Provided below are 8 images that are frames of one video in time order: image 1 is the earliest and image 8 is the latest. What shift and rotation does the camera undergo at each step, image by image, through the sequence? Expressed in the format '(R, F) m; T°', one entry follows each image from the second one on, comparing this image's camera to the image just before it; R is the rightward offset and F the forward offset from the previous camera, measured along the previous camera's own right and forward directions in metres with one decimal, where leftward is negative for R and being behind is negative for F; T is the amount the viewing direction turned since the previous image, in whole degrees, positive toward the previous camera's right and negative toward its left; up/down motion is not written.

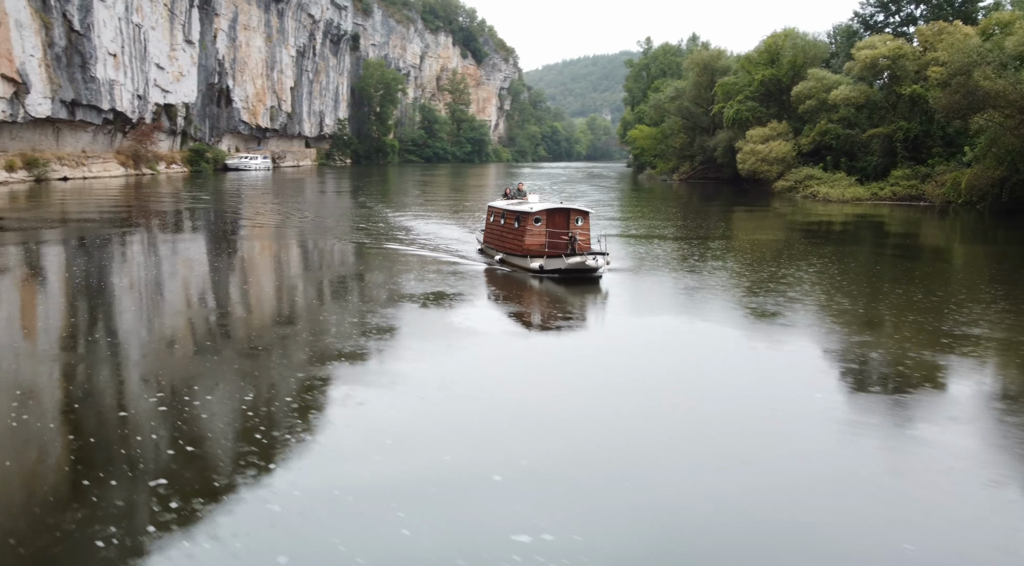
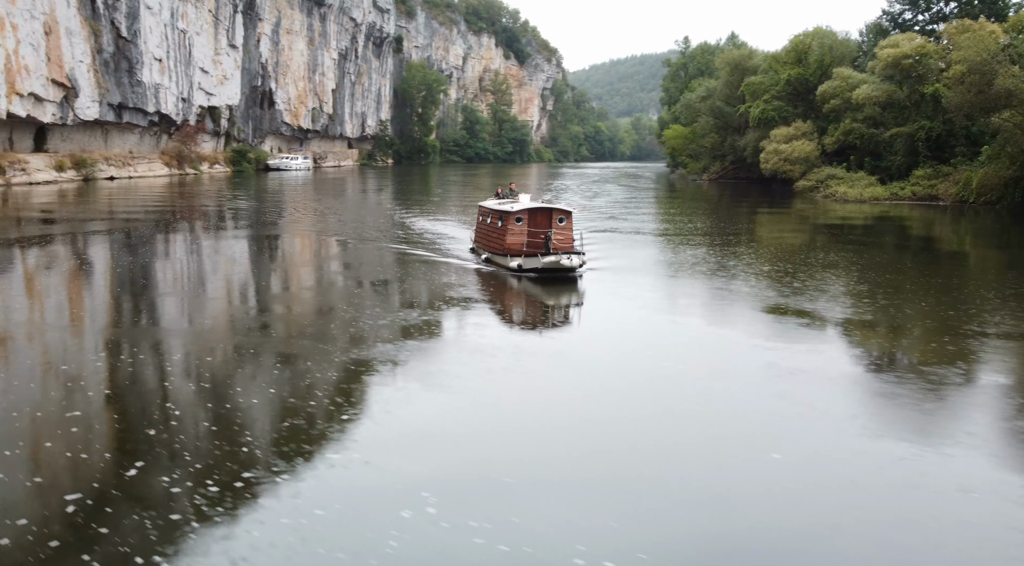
(+0.8, -0.4) m; -4°
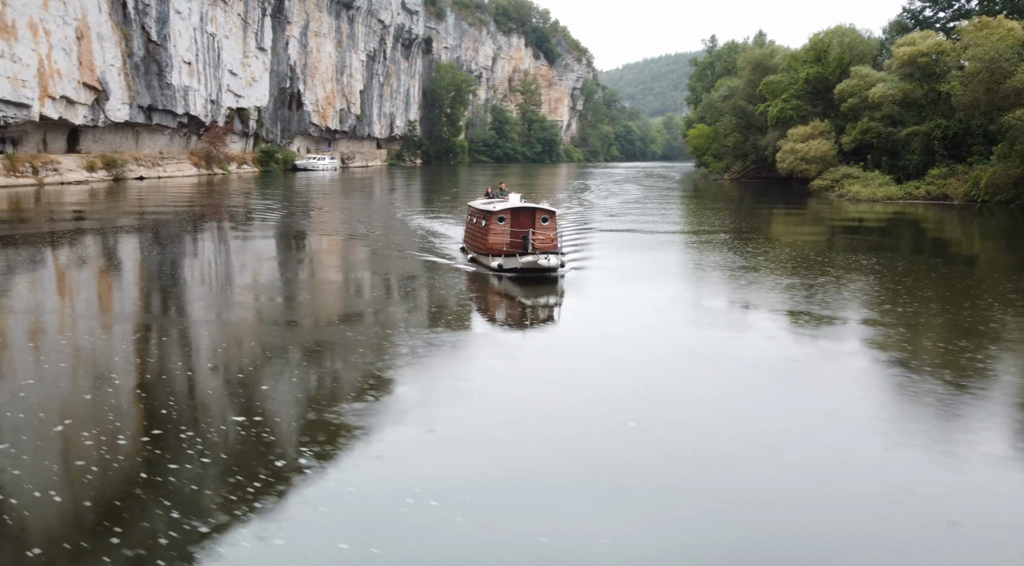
(+0.6, -0.2) m; -3°
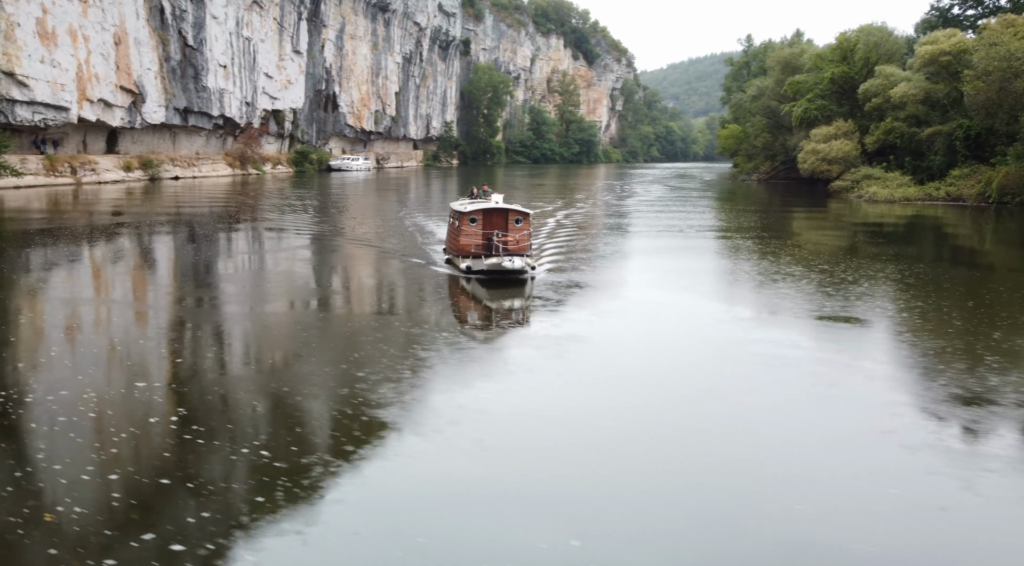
(+0.8, -0.2) m; -3°
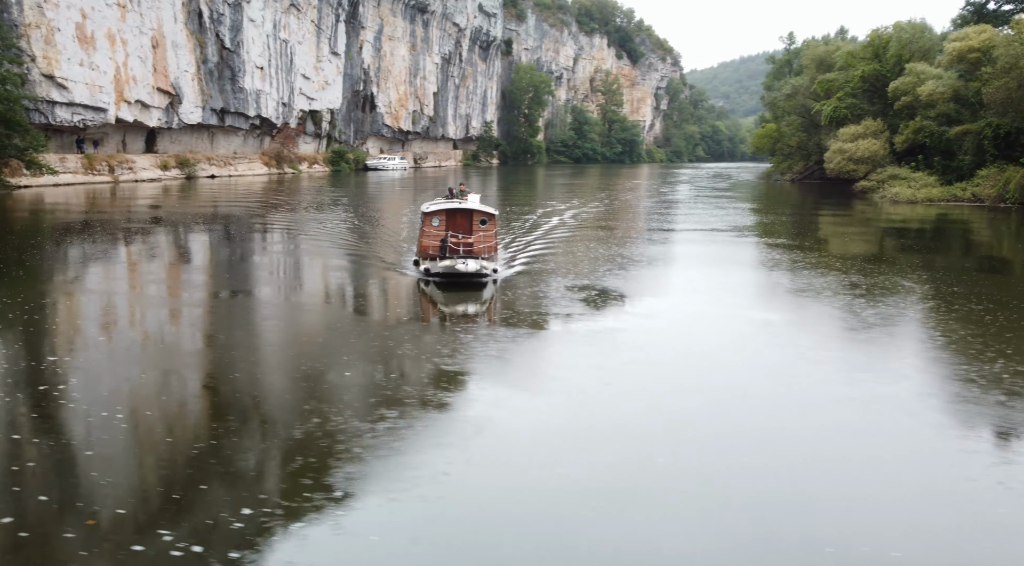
(+0.9, -0.1) m; -4°
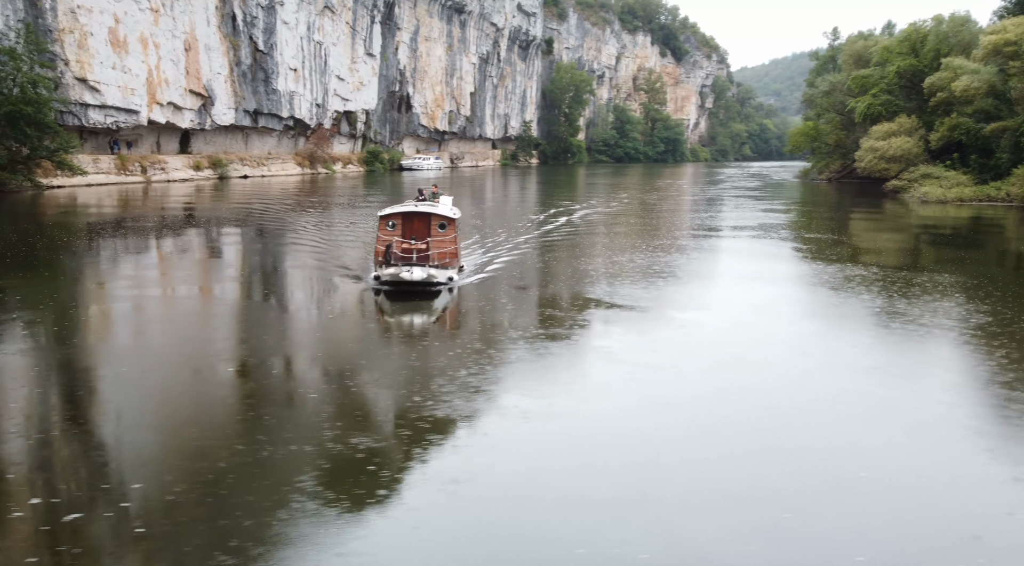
(+0.9, +0.2) m; -4°
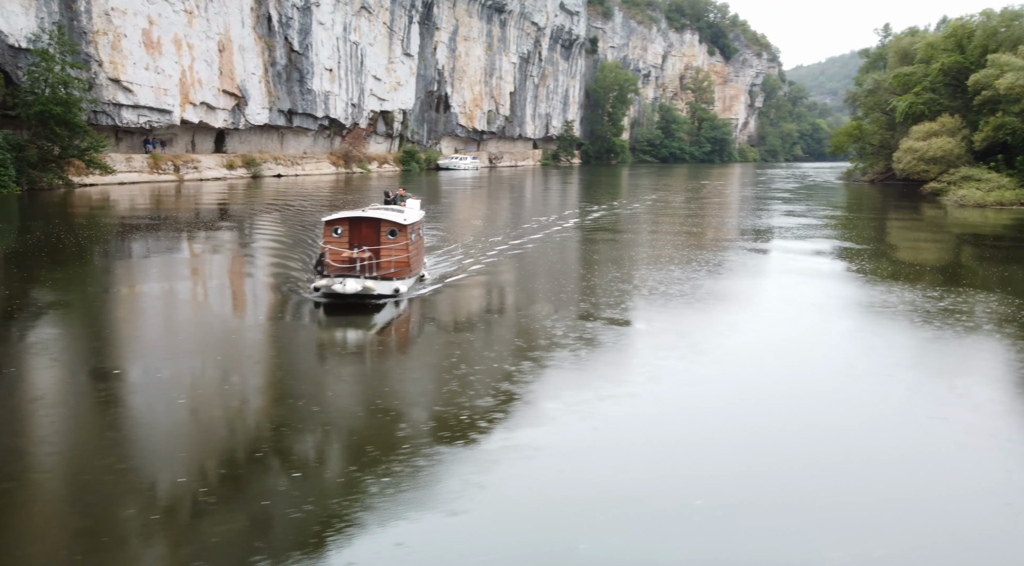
(+0.8, +0.3) m; -4°
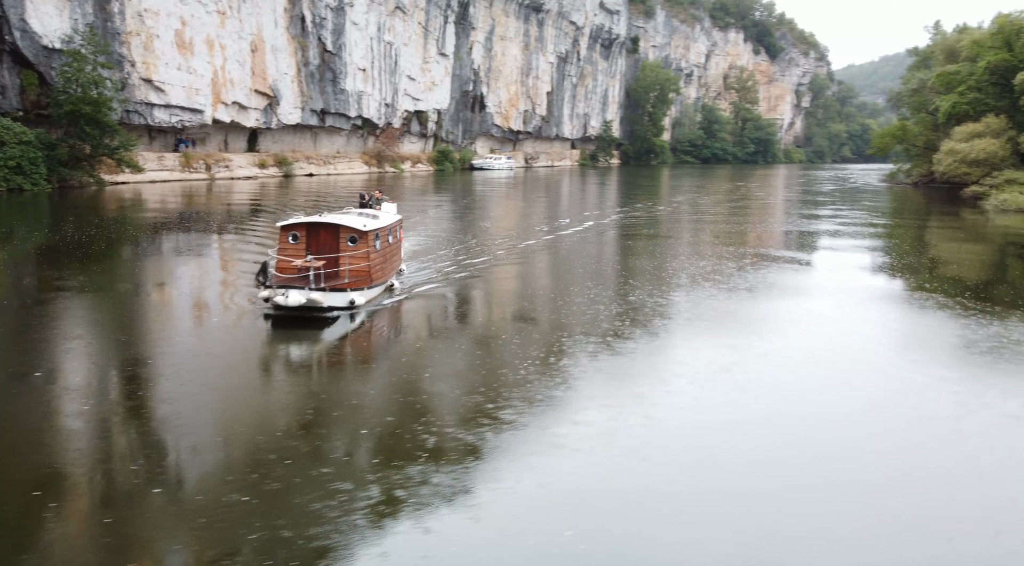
(+0.6, +0.3) m; -3°
